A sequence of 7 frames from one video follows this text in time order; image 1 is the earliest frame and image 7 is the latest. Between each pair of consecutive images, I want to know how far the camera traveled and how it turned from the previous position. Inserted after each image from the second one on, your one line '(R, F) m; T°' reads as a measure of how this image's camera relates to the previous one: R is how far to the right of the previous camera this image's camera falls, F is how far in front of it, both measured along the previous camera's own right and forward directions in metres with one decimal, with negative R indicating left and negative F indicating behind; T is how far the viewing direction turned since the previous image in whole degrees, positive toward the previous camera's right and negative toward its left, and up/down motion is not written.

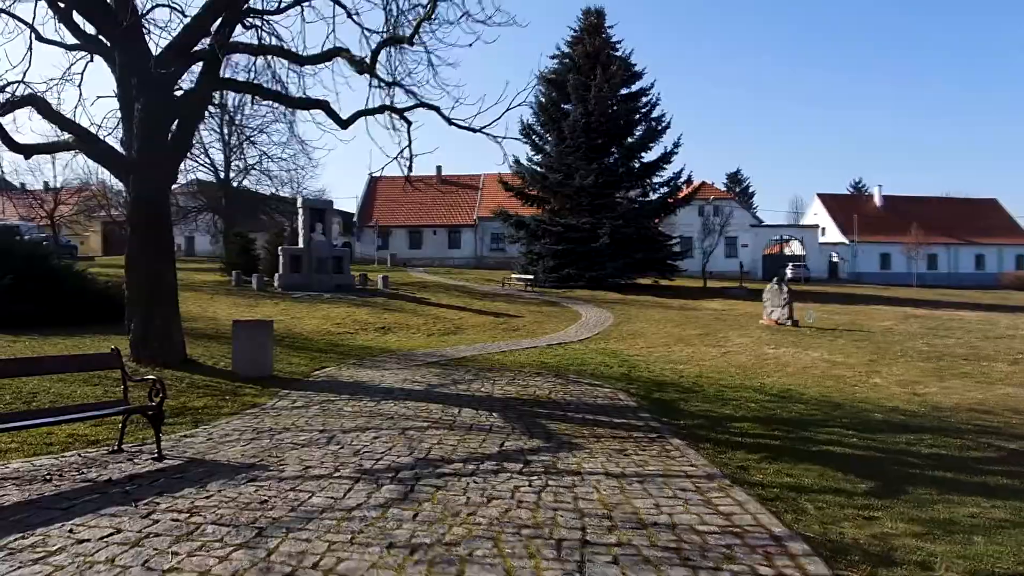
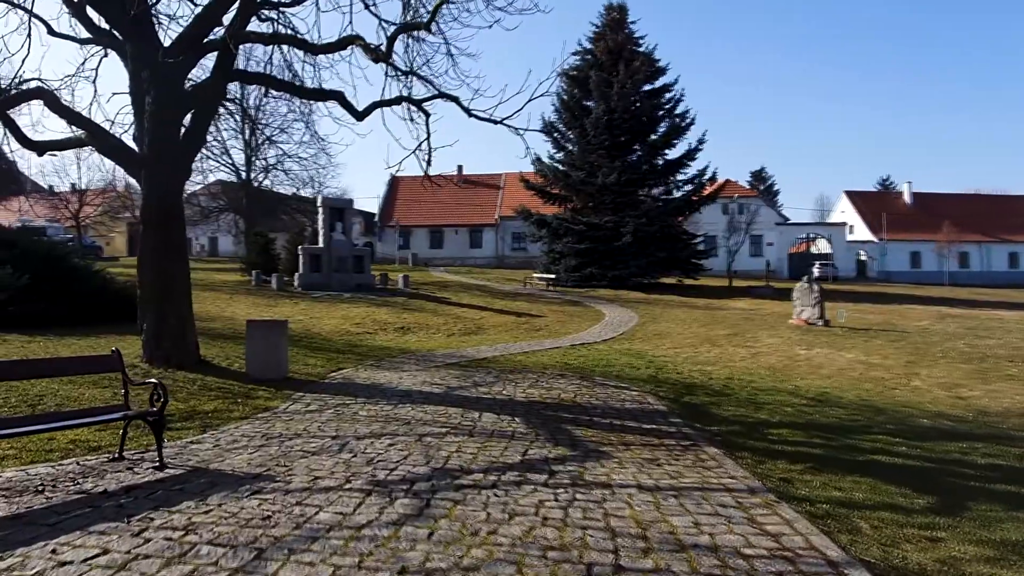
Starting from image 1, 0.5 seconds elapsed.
(0.0, +0.4) m; -2°
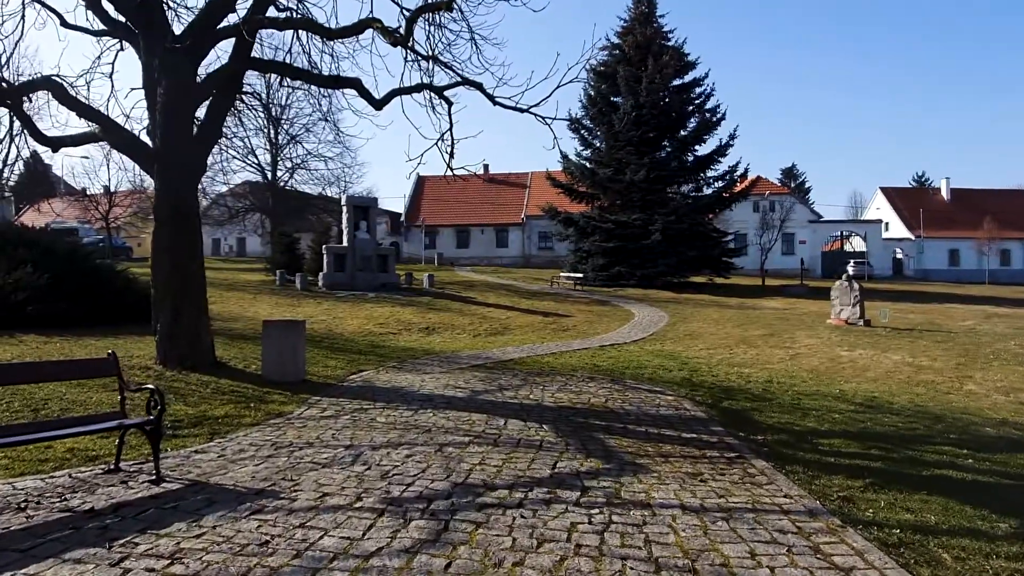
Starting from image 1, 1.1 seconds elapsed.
(0.0, +0.5) m; -2°
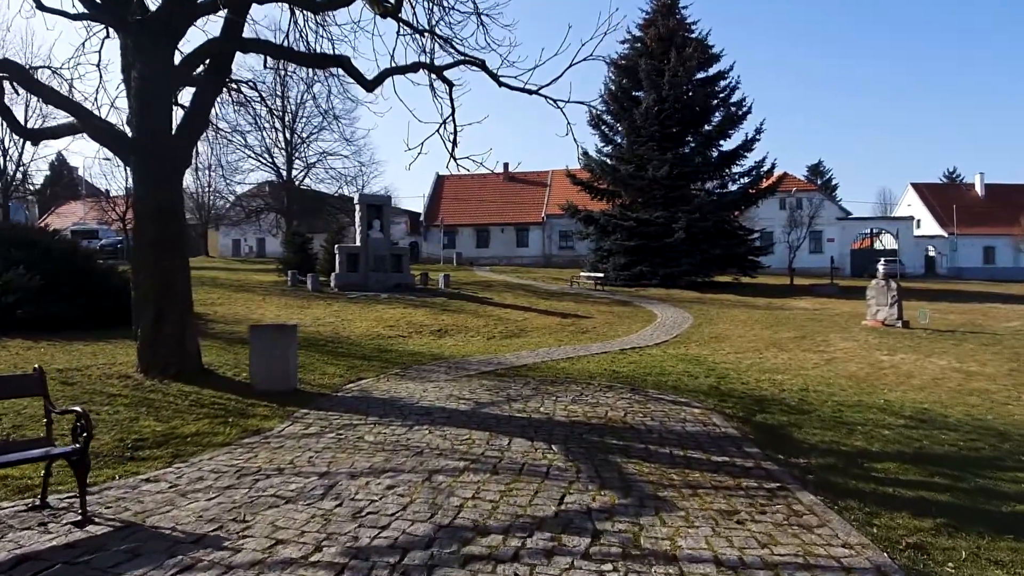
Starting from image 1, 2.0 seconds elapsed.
(+0.1, +0.8) m; -2°
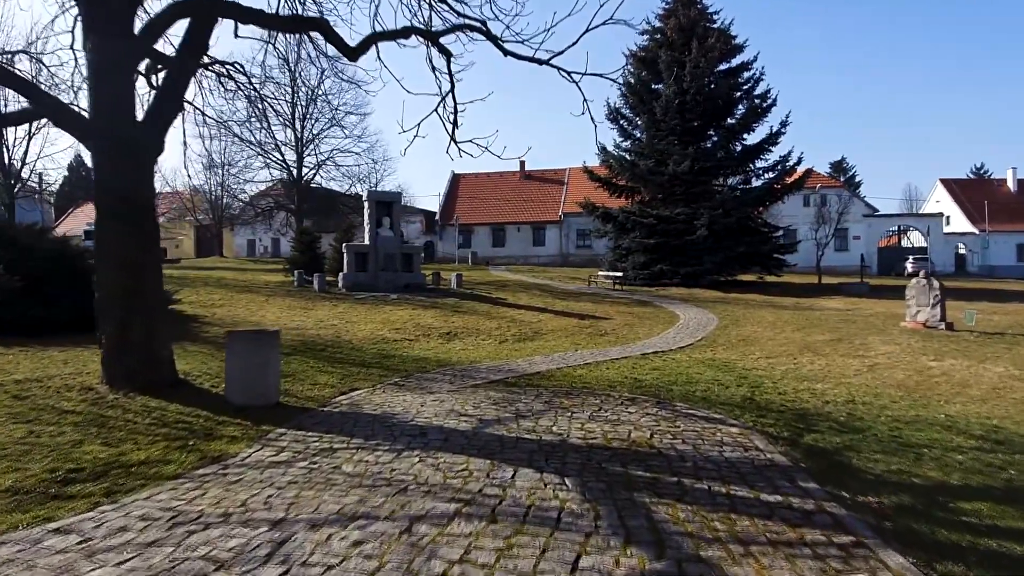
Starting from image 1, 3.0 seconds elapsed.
(+0.1, +1.0) m; -1°
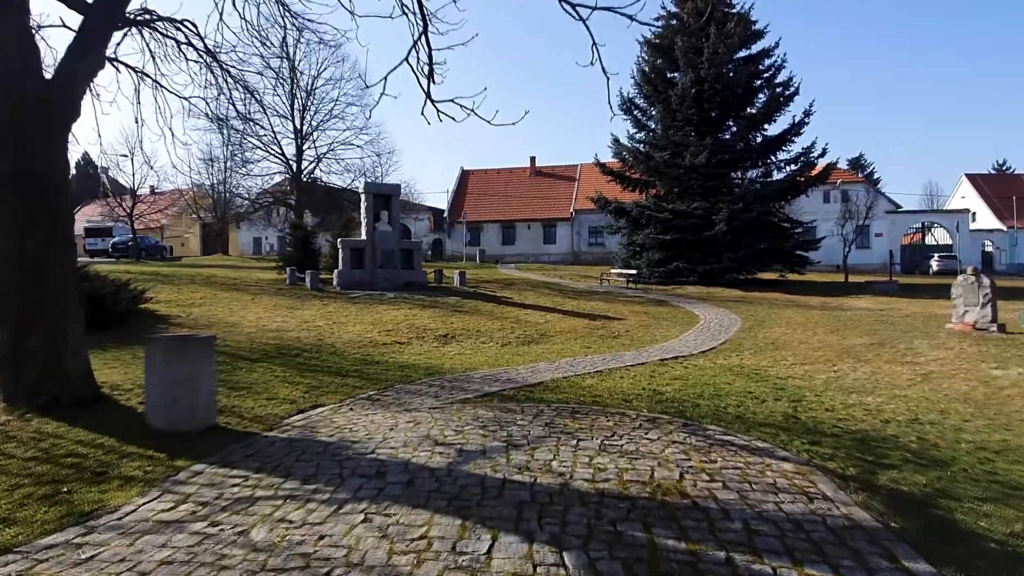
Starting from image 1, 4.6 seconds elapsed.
(+0.2, +1.5) m; -1°
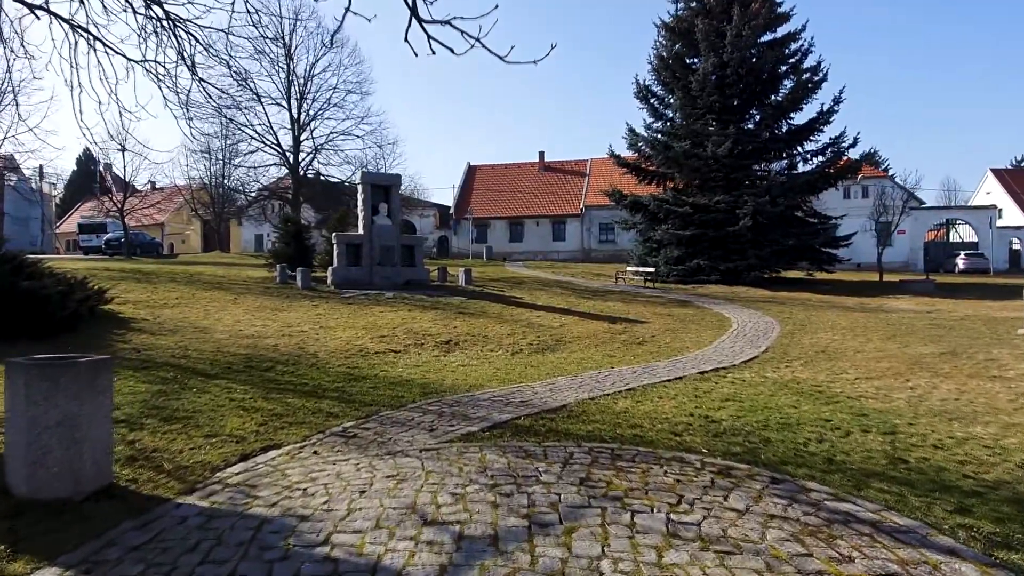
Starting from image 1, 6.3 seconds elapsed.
(-0.1, +1.9) m; -1°
